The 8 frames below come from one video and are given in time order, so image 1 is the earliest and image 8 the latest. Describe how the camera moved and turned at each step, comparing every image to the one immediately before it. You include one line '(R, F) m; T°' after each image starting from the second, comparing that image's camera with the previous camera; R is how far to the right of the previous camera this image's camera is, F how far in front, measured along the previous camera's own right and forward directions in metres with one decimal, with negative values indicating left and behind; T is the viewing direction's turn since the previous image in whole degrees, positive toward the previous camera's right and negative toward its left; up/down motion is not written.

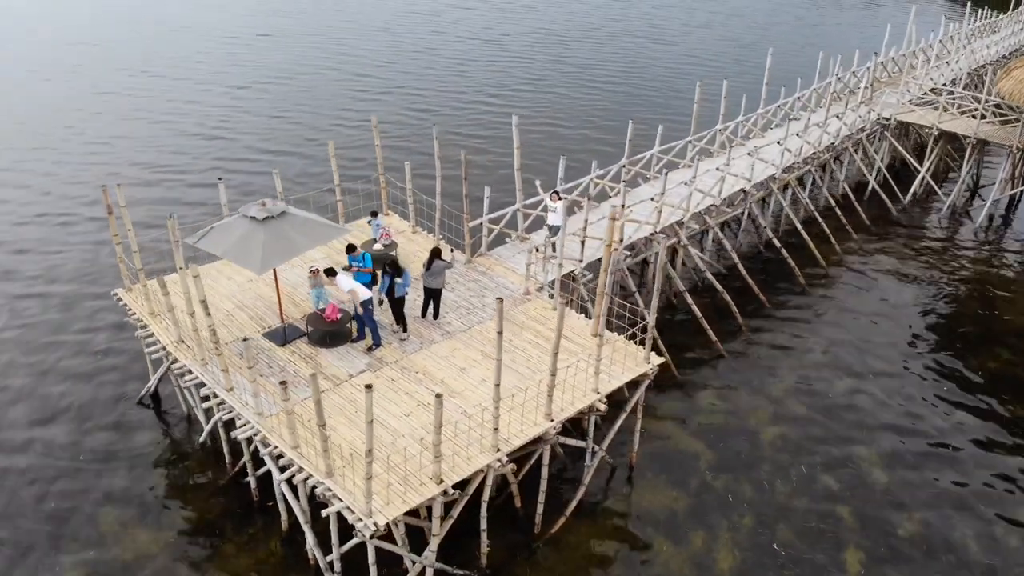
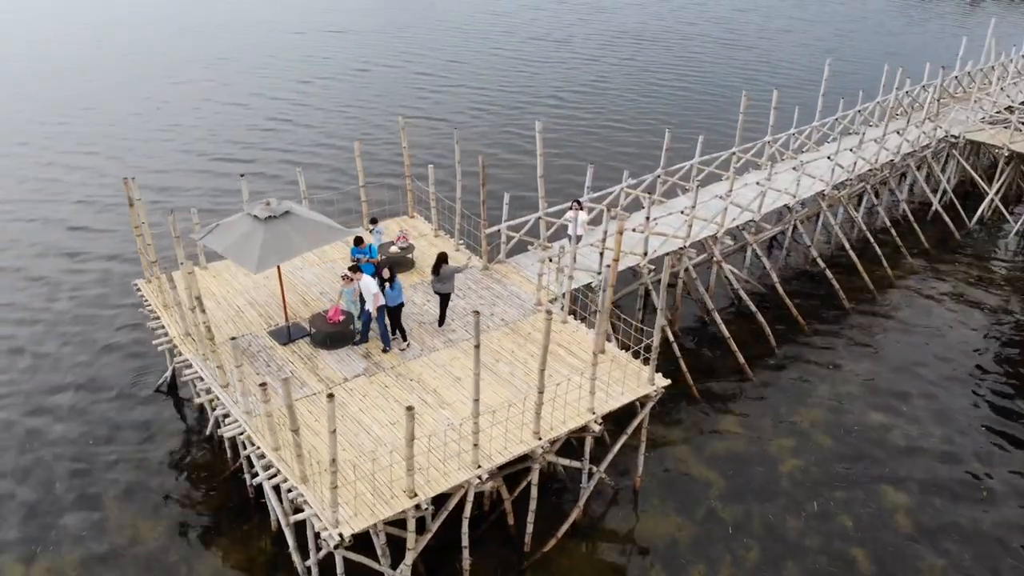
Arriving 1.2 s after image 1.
(+1.8, +0.6) m; -5°
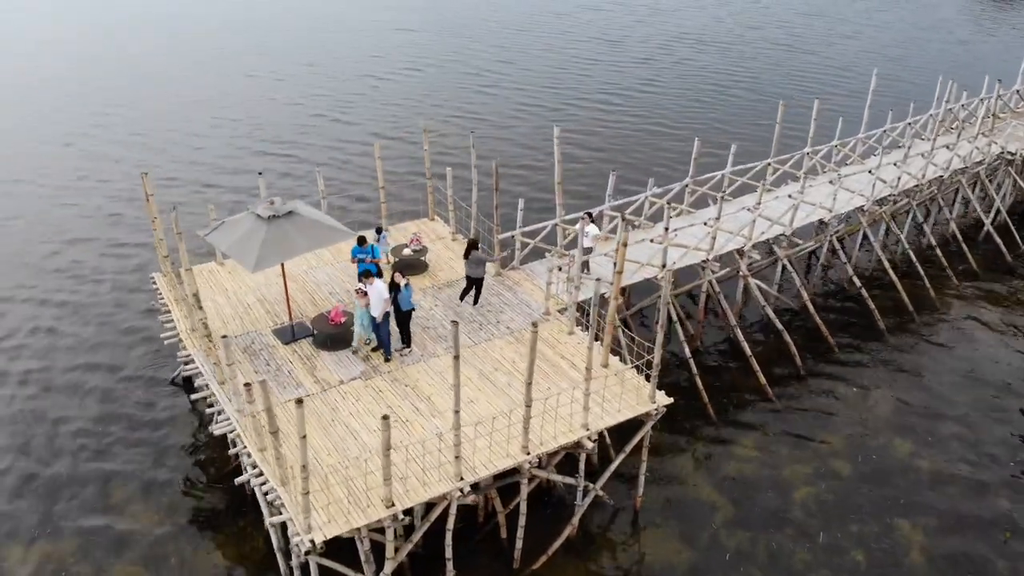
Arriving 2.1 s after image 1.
(+1.4, +0.5) m; -4°
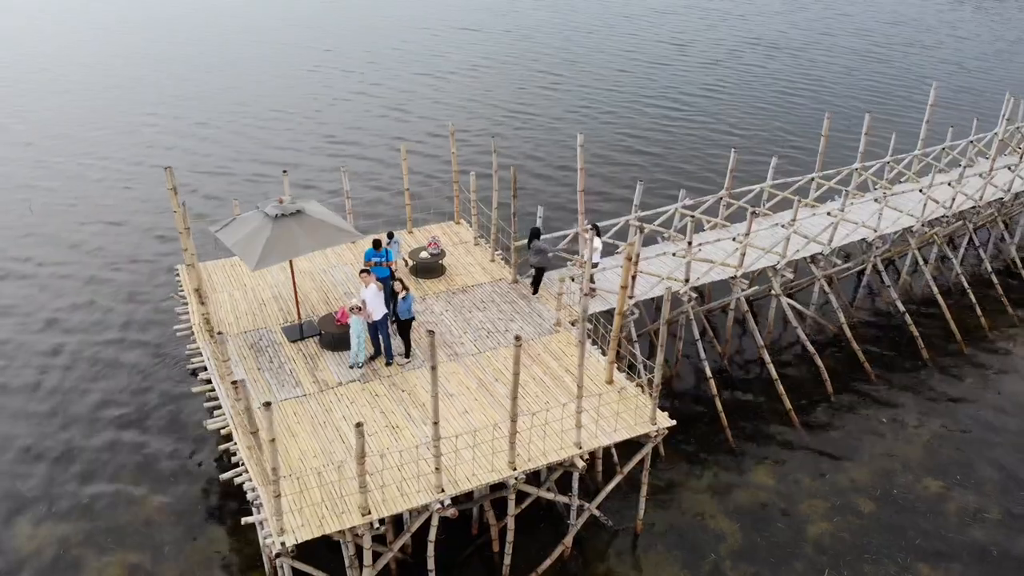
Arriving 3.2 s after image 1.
(+1.6, +0.5) m; -5°
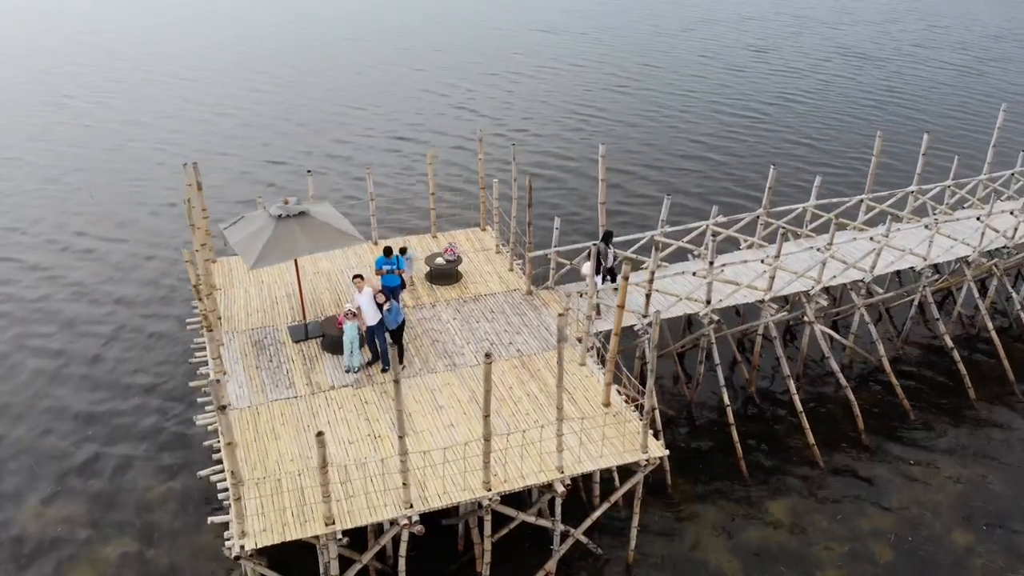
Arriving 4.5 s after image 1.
(+2.0, +0.6) m; -6°
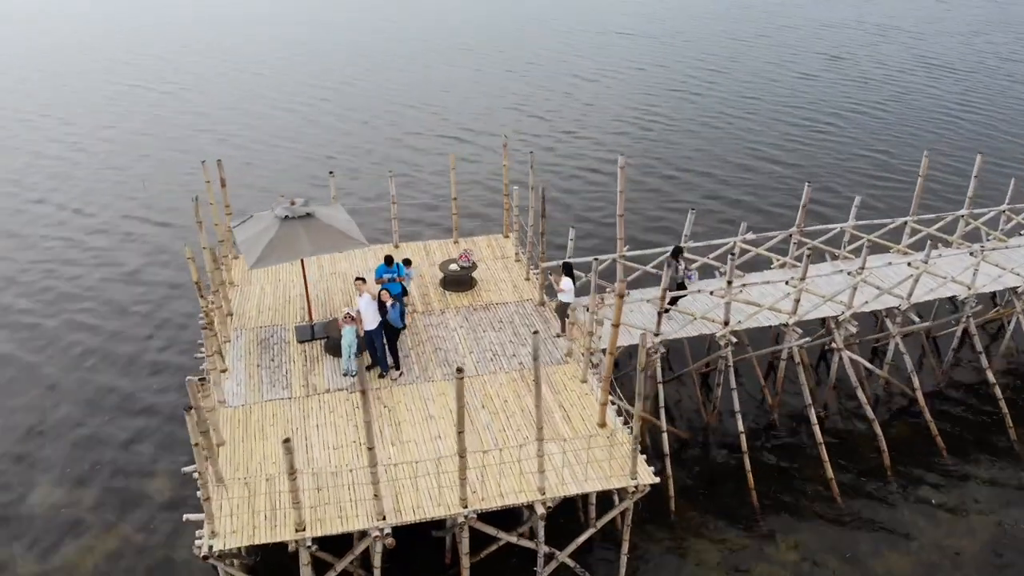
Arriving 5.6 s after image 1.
(+1.7, +0.5) m; -5°
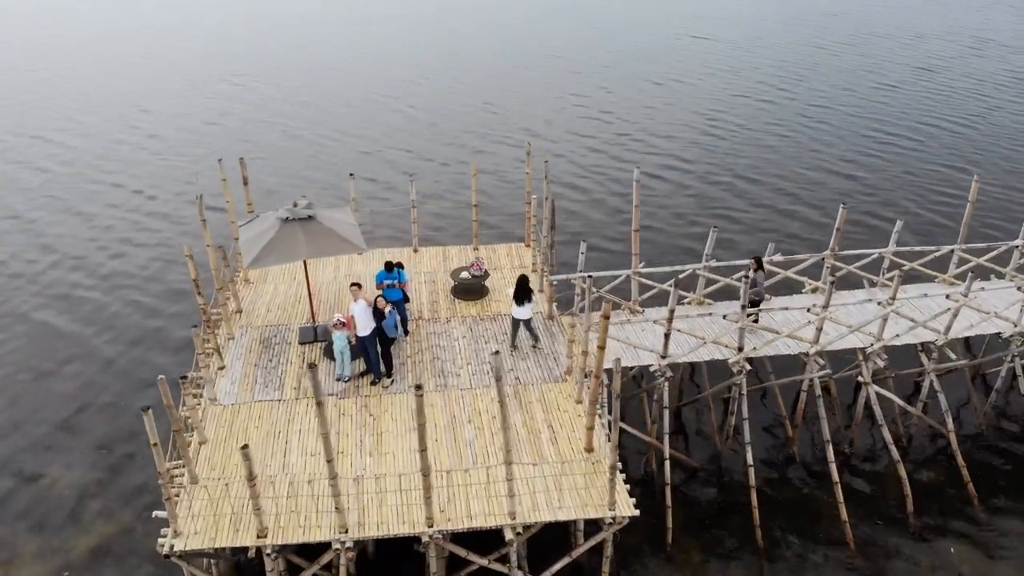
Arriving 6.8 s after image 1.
(+2.0, +0.7) m; -6°
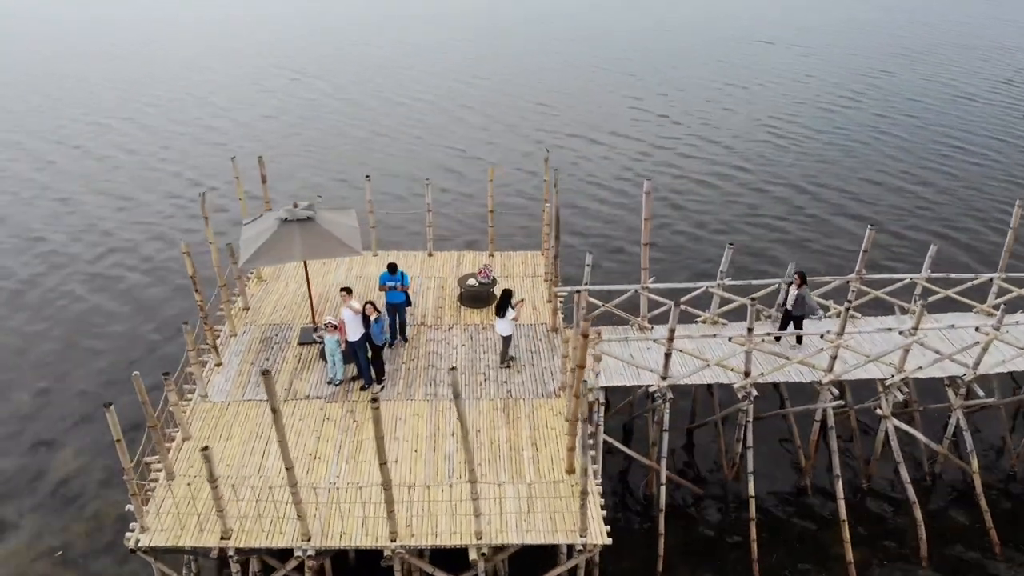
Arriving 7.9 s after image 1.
(+1.8, +0.6) m; -5°
